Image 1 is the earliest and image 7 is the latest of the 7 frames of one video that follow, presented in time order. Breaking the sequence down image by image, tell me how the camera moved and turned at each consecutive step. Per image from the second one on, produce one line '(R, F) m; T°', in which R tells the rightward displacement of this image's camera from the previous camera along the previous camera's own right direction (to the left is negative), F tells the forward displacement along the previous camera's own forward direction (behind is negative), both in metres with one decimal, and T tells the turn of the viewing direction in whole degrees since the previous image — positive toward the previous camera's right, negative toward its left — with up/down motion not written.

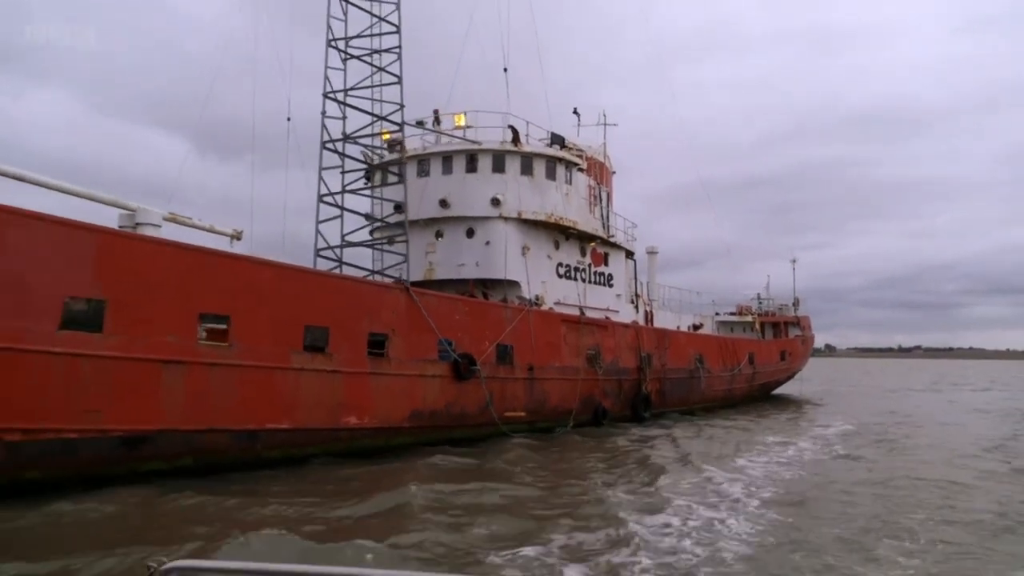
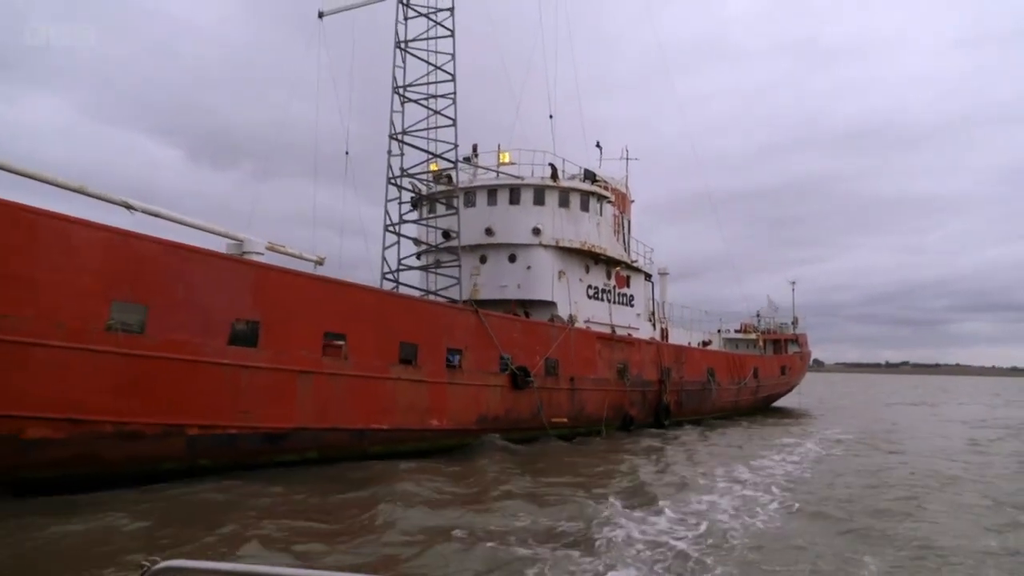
(-0.6, -1.2) m; +1°
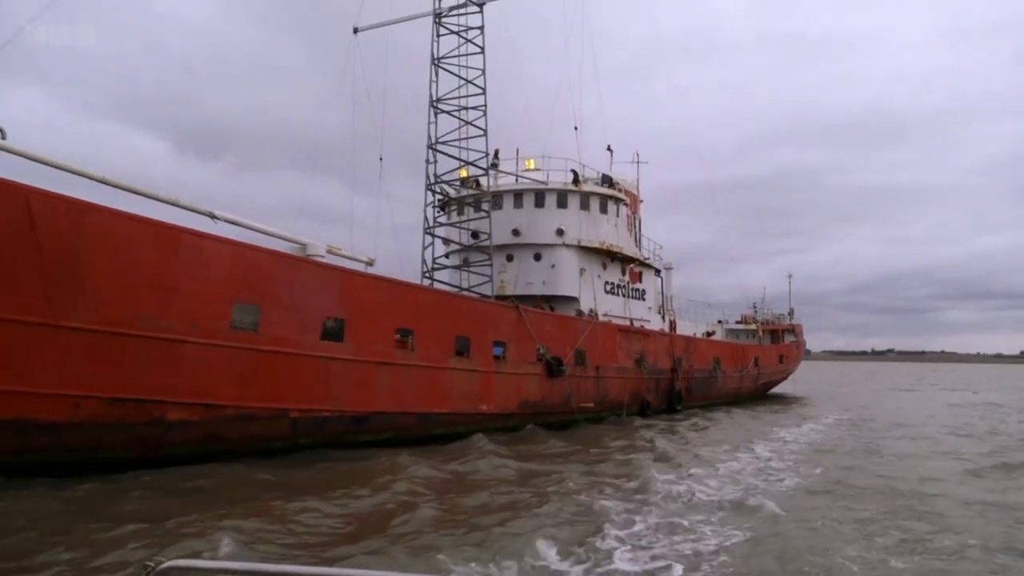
(-0.5, -1.0) m; +1°
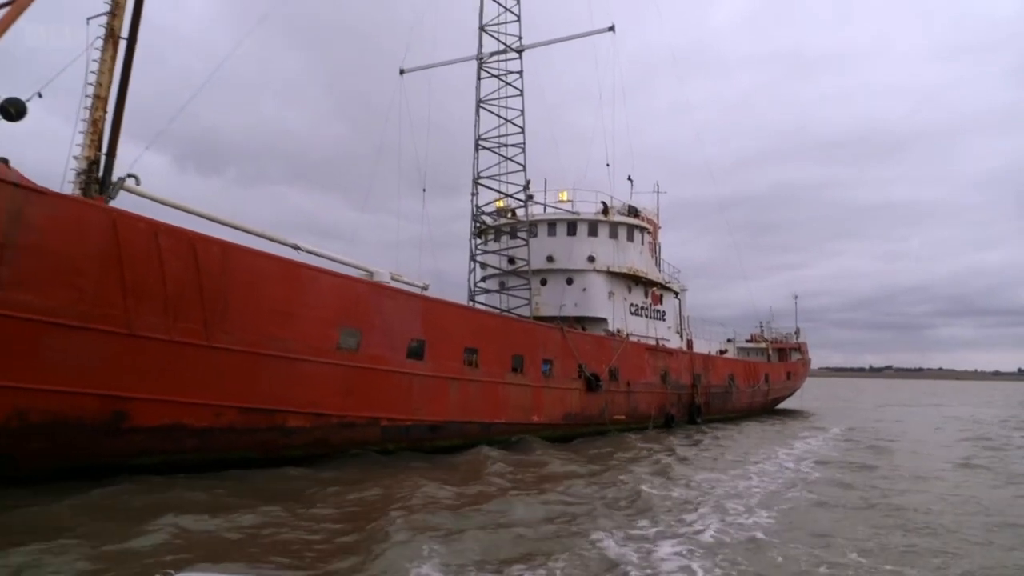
(-0.6, -1.1) m; 0°
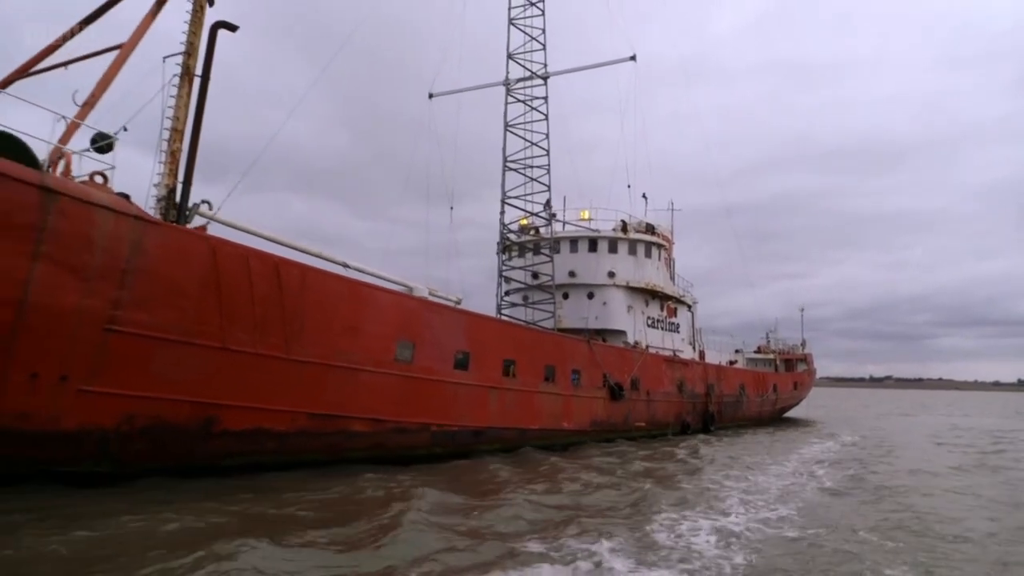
(-0.4, -0.7) m; 0°
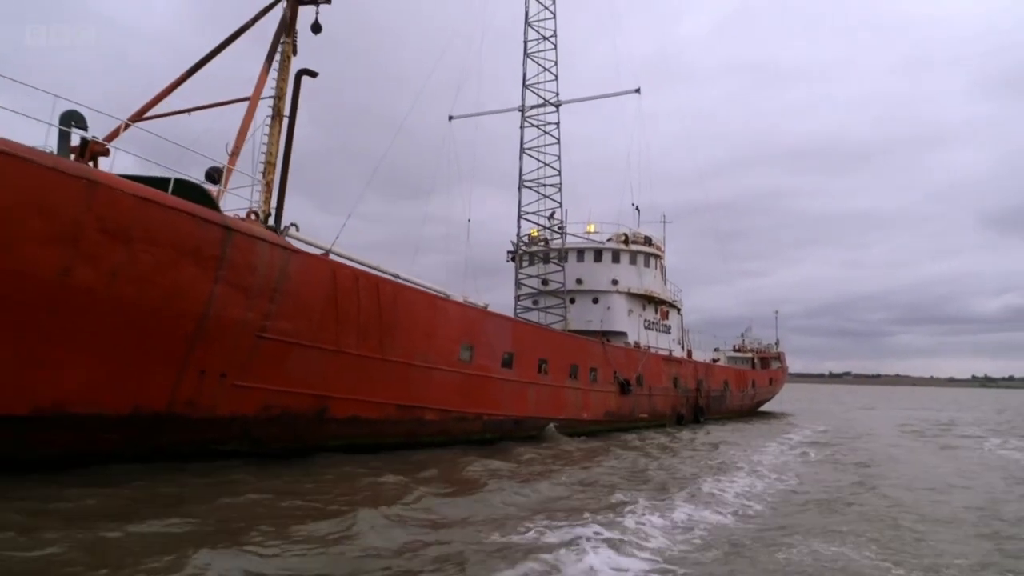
(-0.9, -1.6) m; +2°
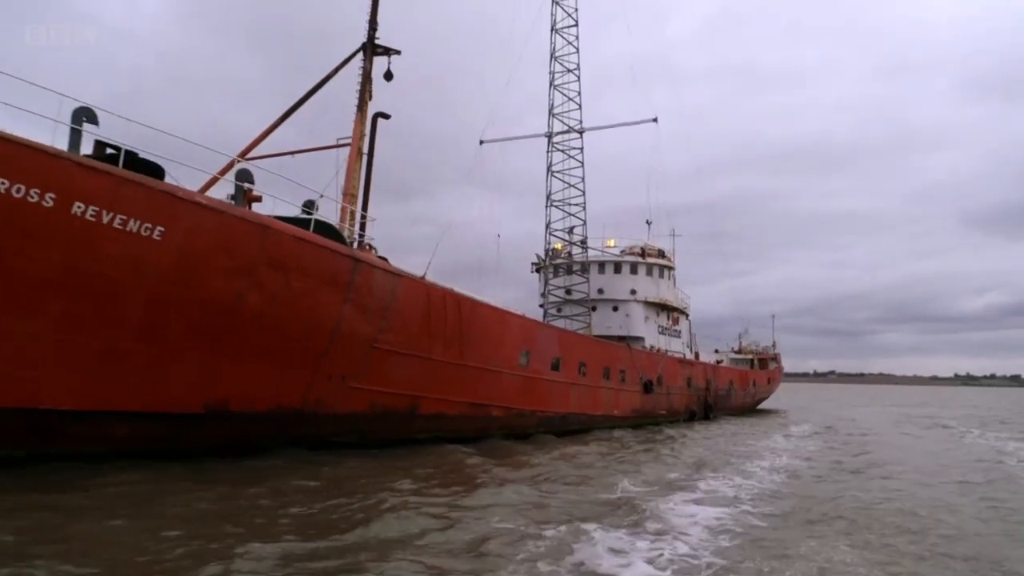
(-0.8, -1.6) m; +1°
